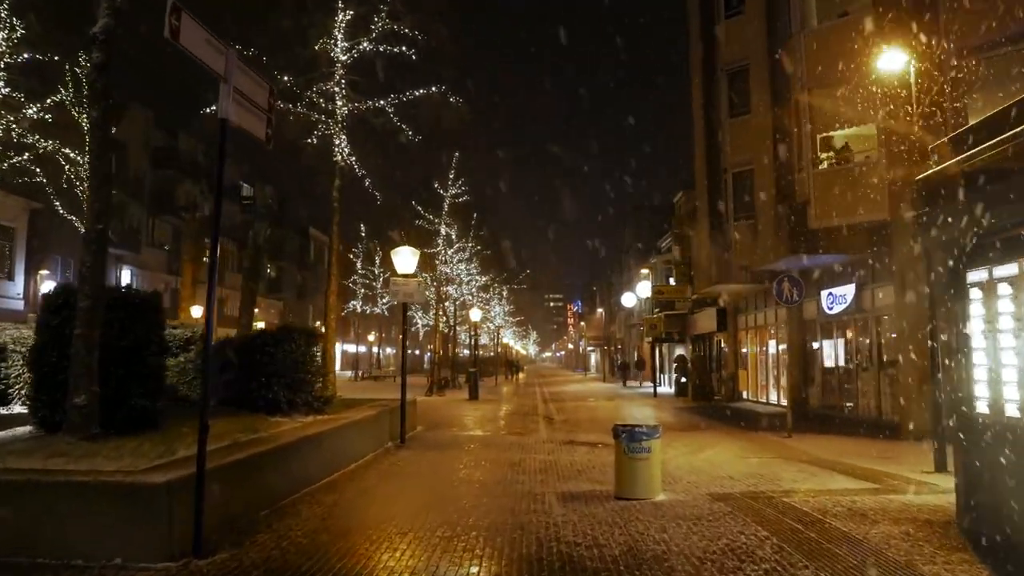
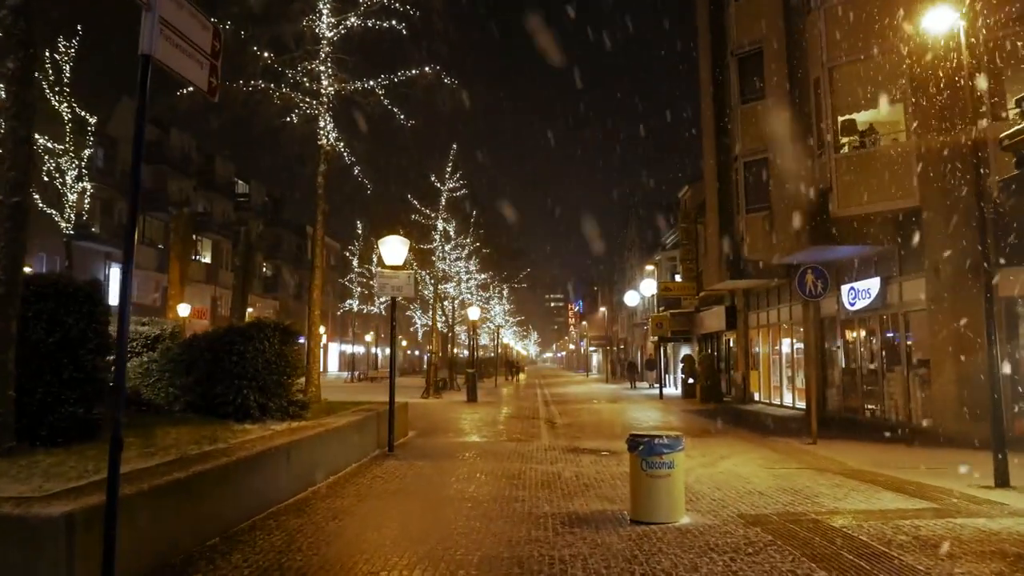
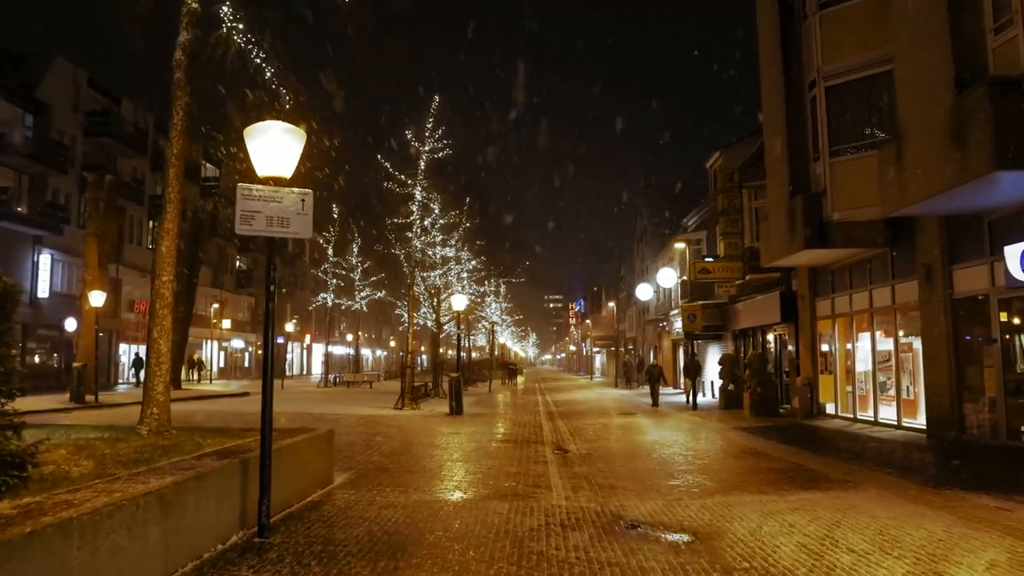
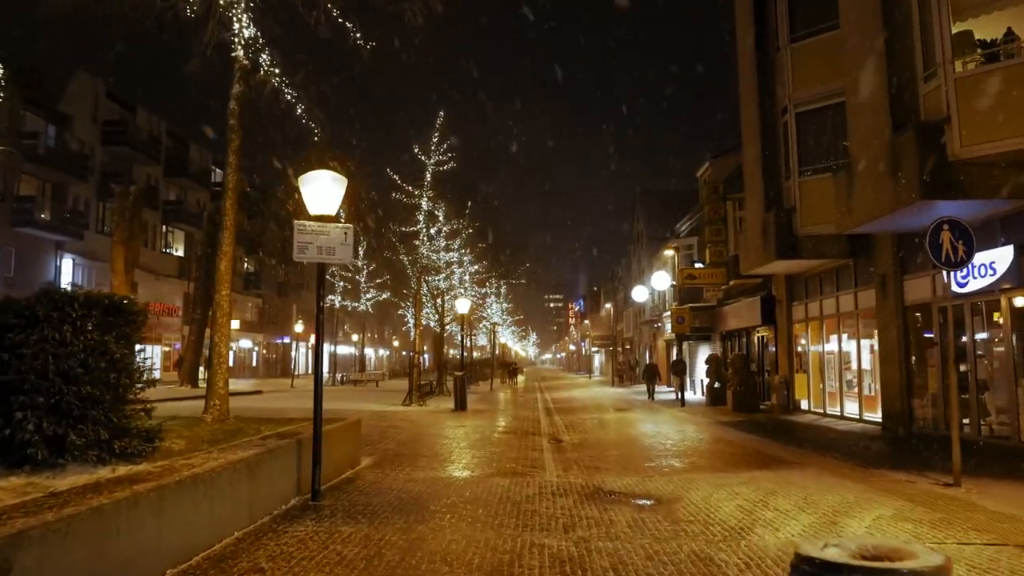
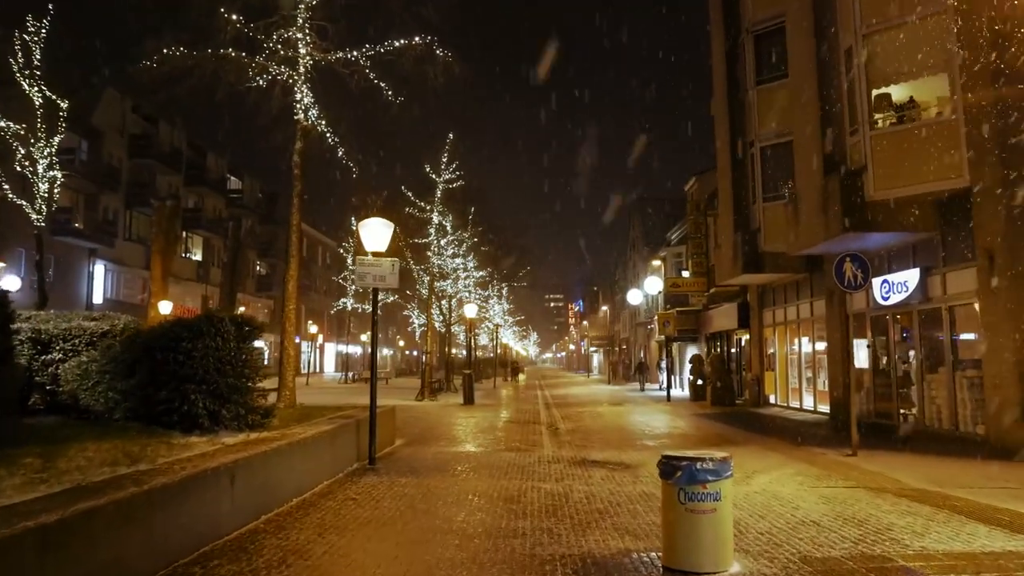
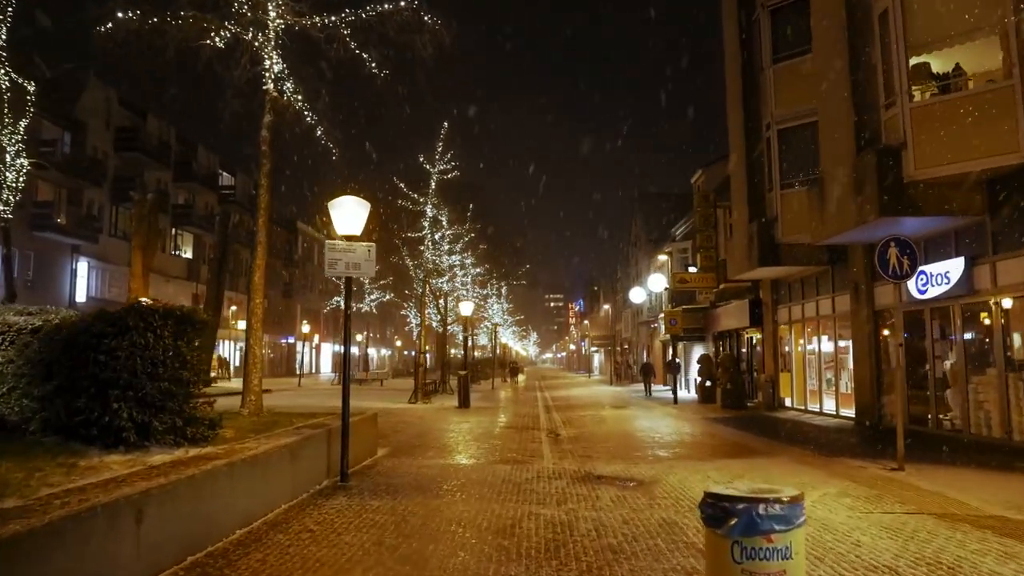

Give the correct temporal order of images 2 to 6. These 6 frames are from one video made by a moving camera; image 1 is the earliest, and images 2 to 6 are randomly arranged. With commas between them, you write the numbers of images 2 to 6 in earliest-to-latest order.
2, 5, 6, 4, 3
